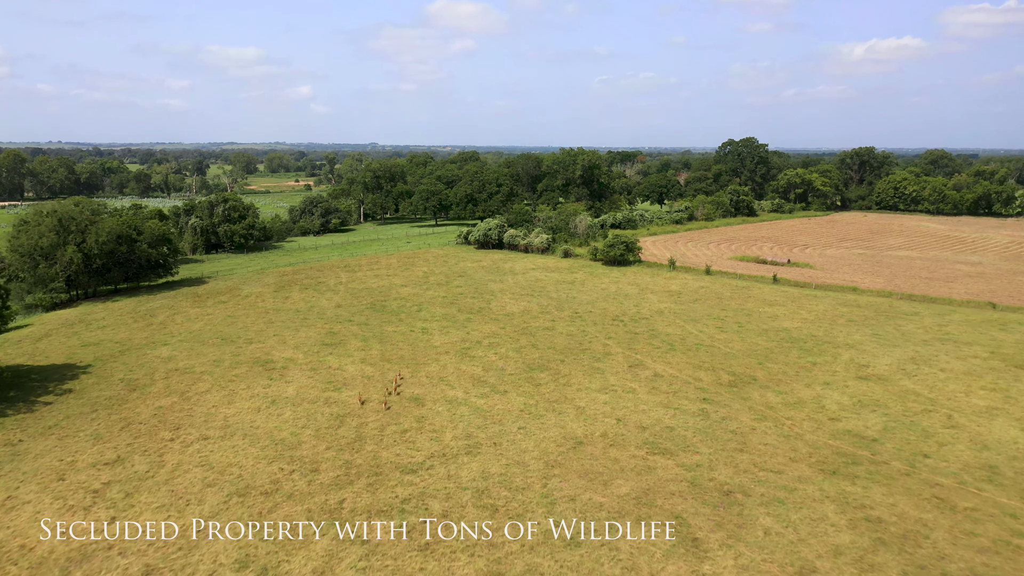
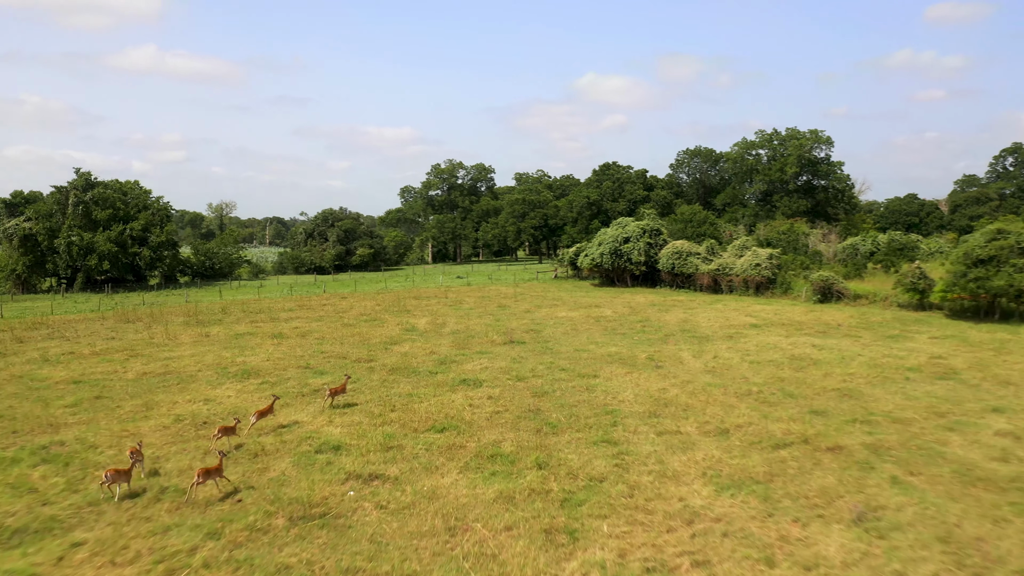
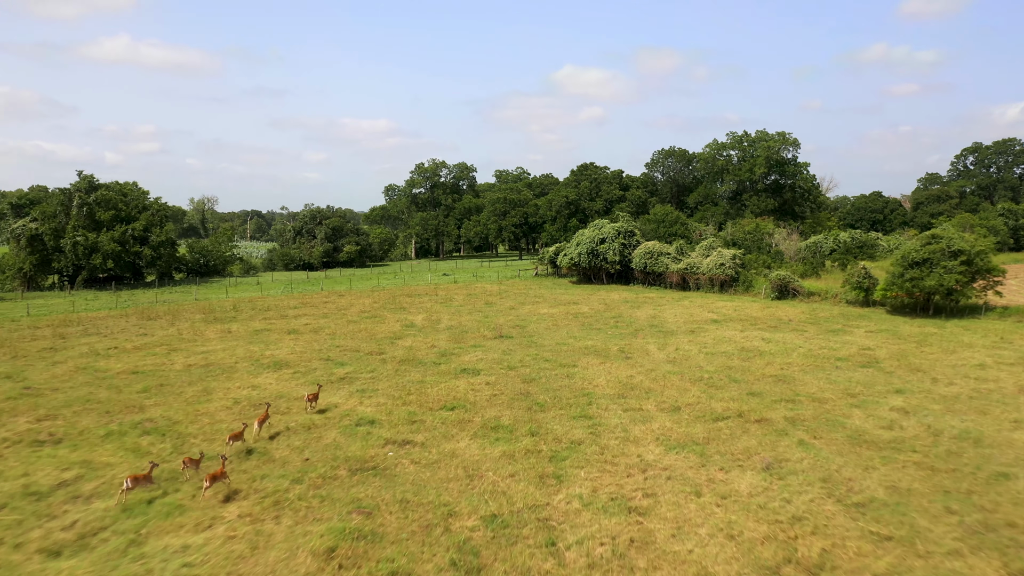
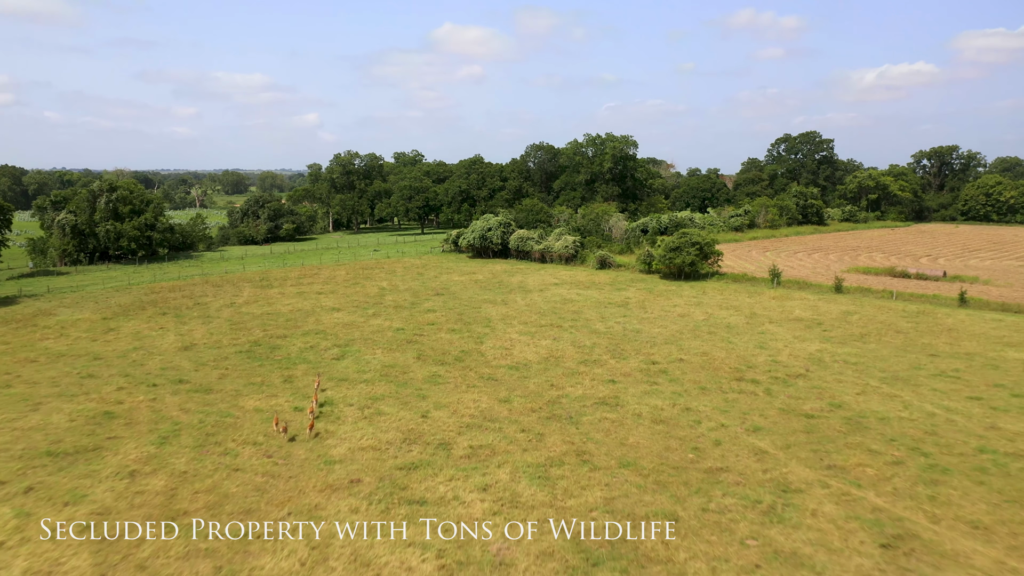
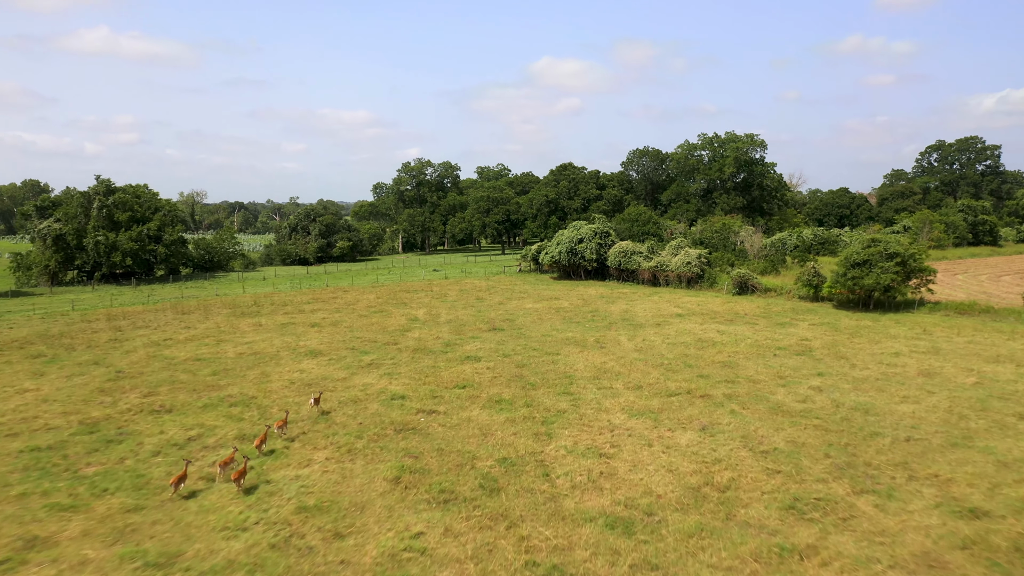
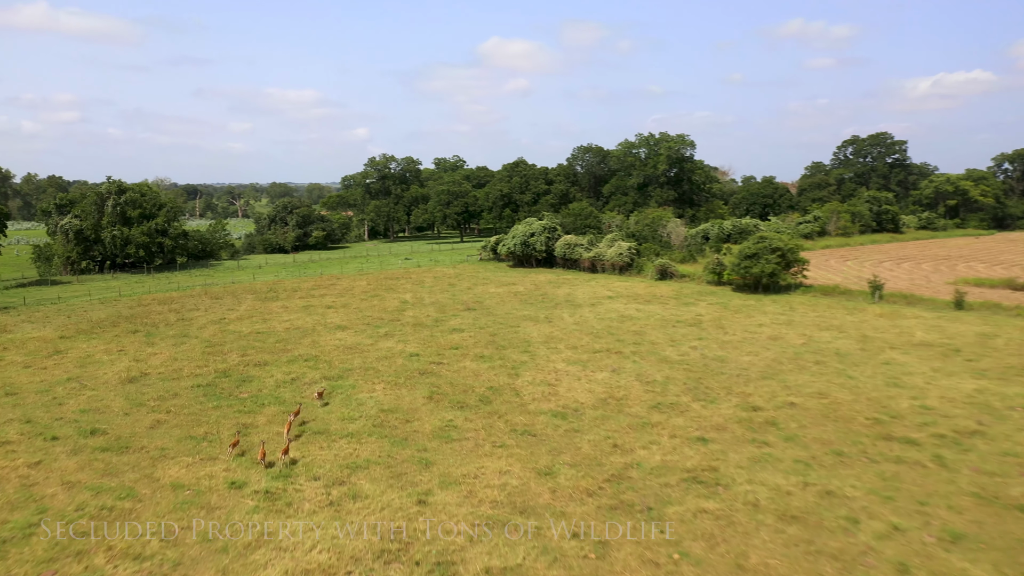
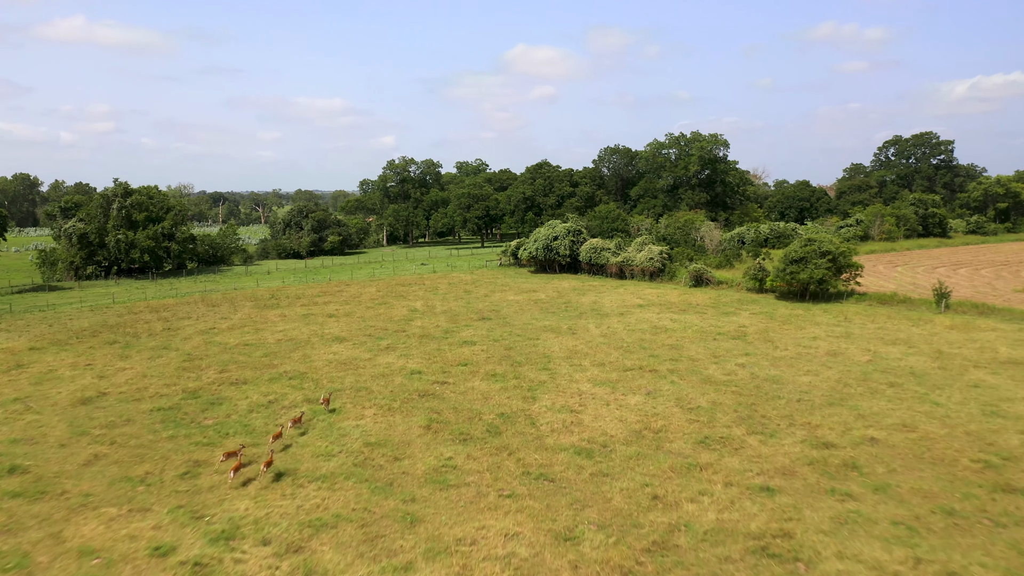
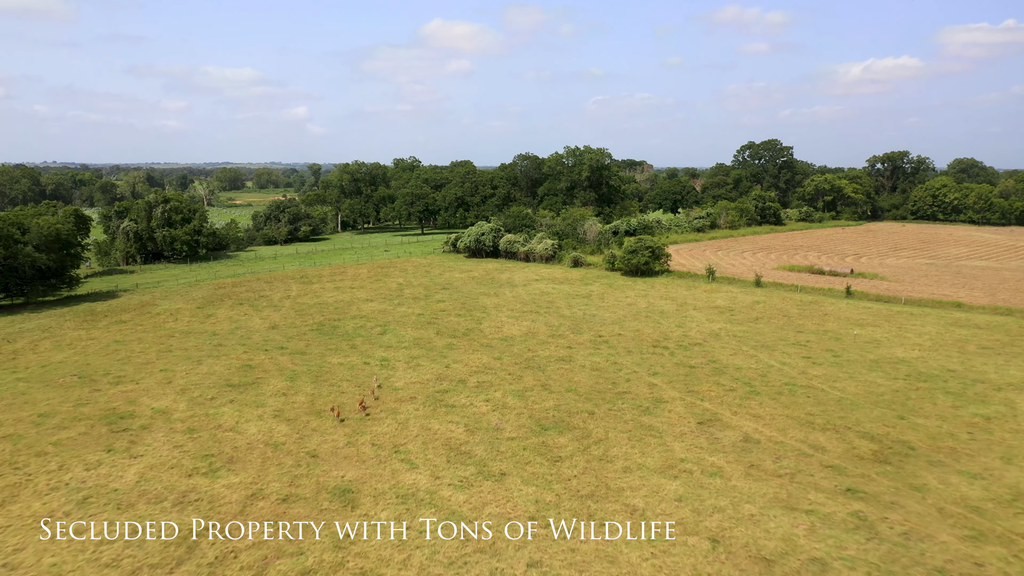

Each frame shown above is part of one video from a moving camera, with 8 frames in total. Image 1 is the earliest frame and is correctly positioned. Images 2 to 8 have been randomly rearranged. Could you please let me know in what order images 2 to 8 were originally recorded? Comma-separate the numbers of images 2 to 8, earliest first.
8, 4, 6, 7, 5, 3, 2
